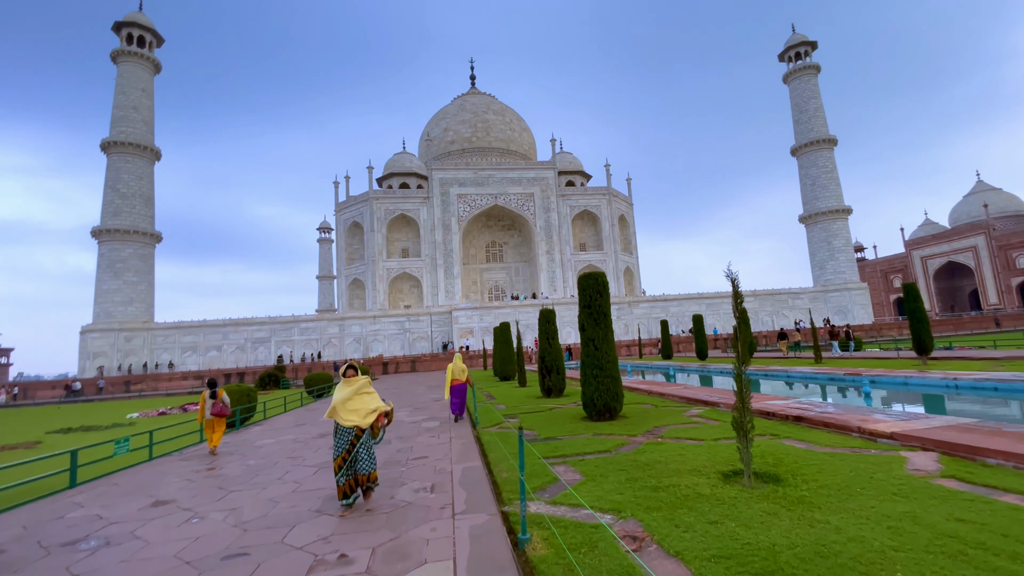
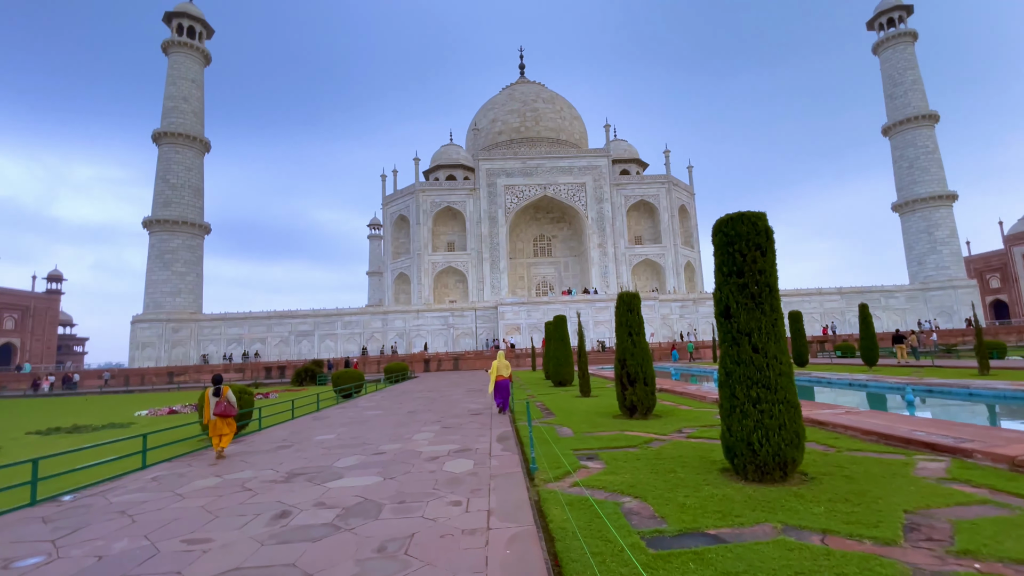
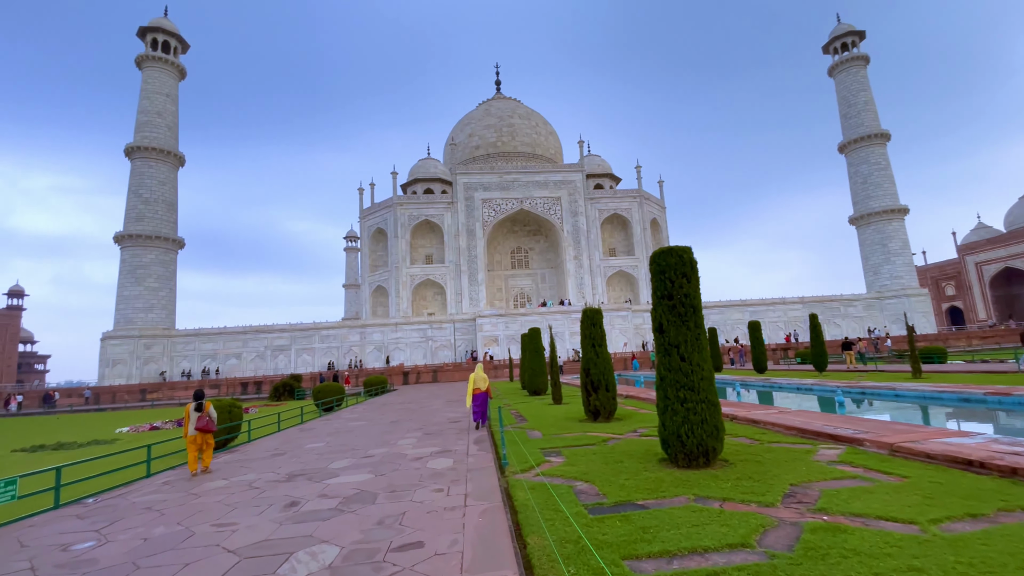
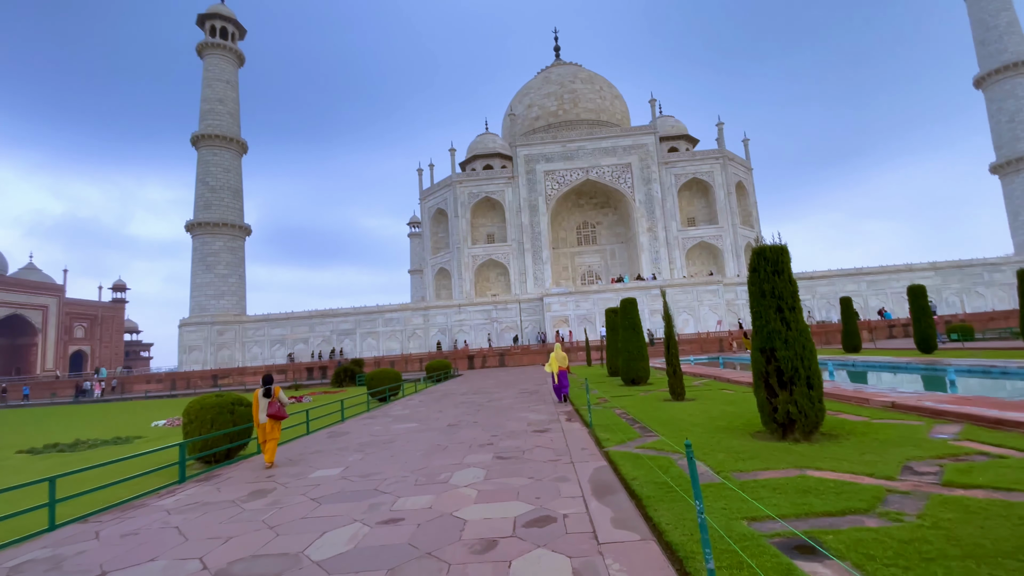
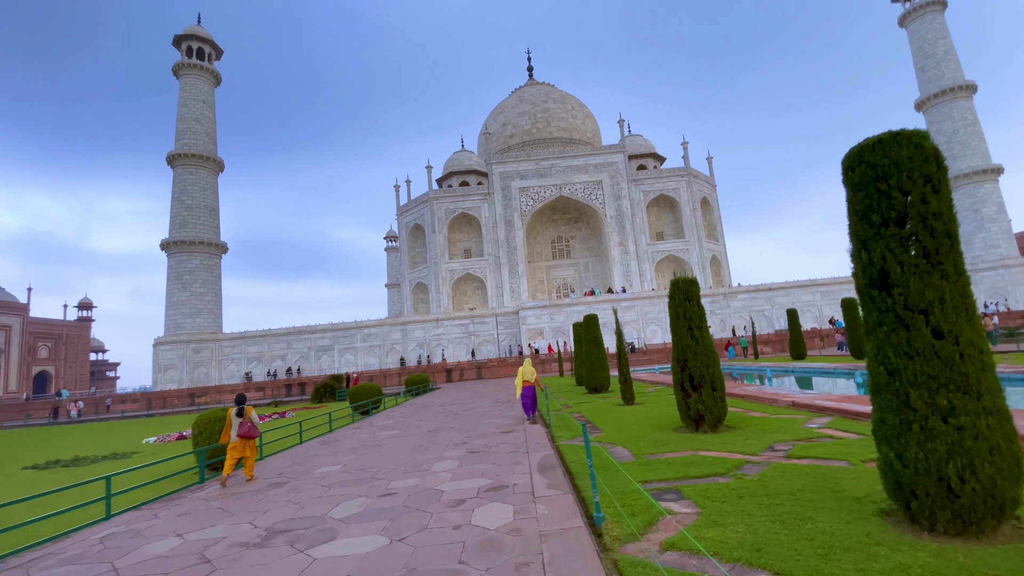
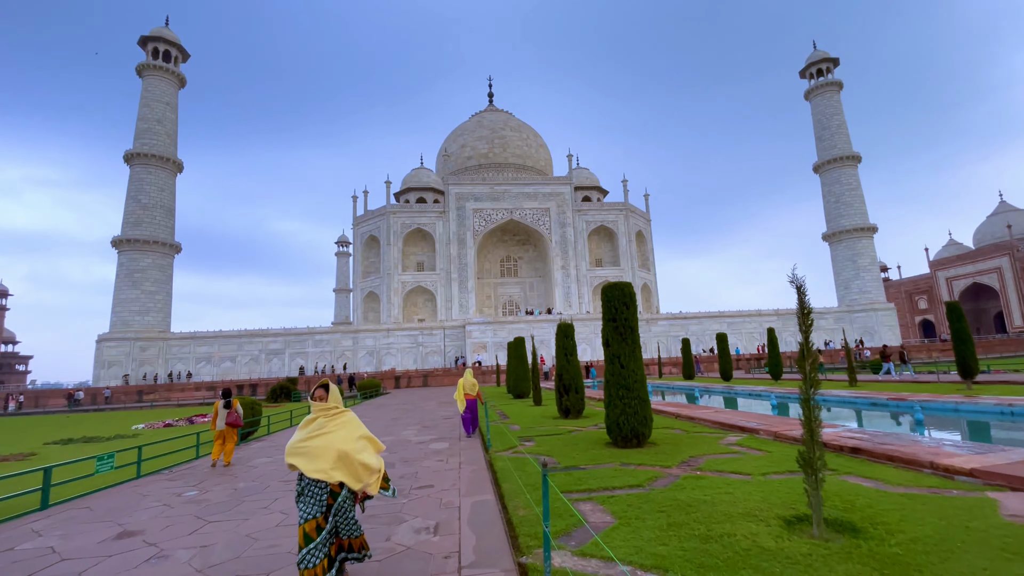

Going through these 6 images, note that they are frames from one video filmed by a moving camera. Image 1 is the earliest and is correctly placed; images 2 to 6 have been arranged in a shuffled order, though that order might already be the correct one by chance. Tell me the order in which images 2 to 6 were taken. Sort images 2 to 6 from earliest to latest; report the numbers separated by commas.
6, 3, 2, 5, 4
